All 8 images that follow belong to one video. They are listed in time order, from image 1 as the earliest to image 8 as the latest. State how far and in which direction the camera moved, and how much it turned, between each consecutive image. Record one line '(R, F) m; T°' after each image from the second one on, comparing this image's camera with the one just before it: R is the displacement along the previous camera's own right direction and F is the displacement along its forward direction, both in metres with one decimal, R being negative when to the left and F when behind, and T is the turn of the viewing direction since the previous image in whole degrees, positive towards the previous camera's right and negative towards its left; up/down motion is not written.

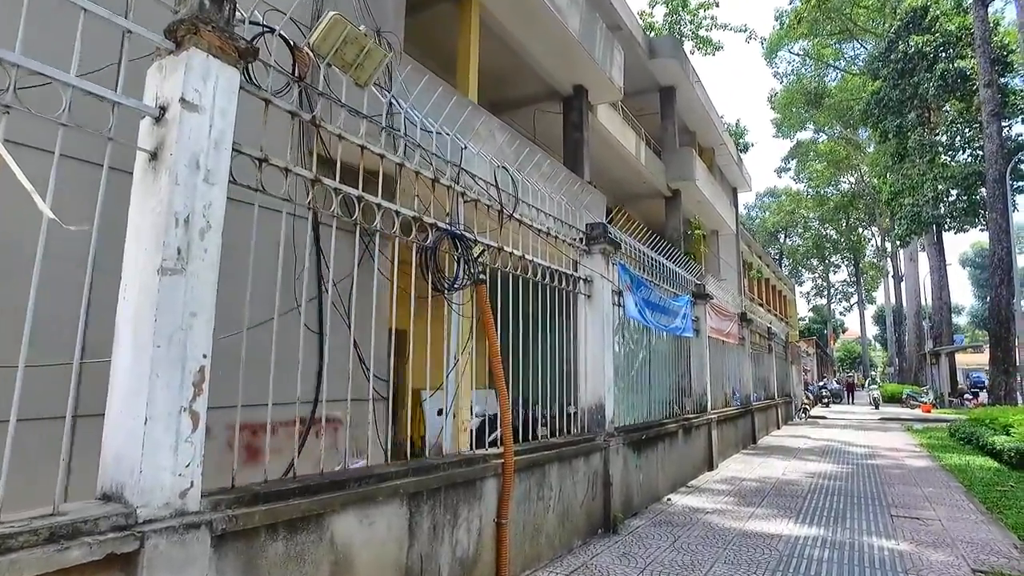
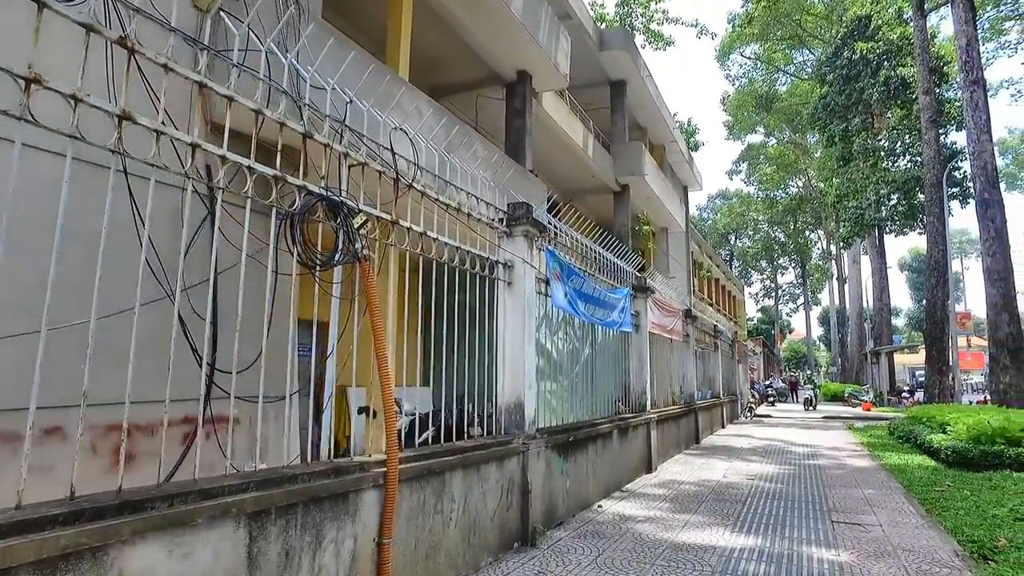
(+0.3, +0.6) m; +4°
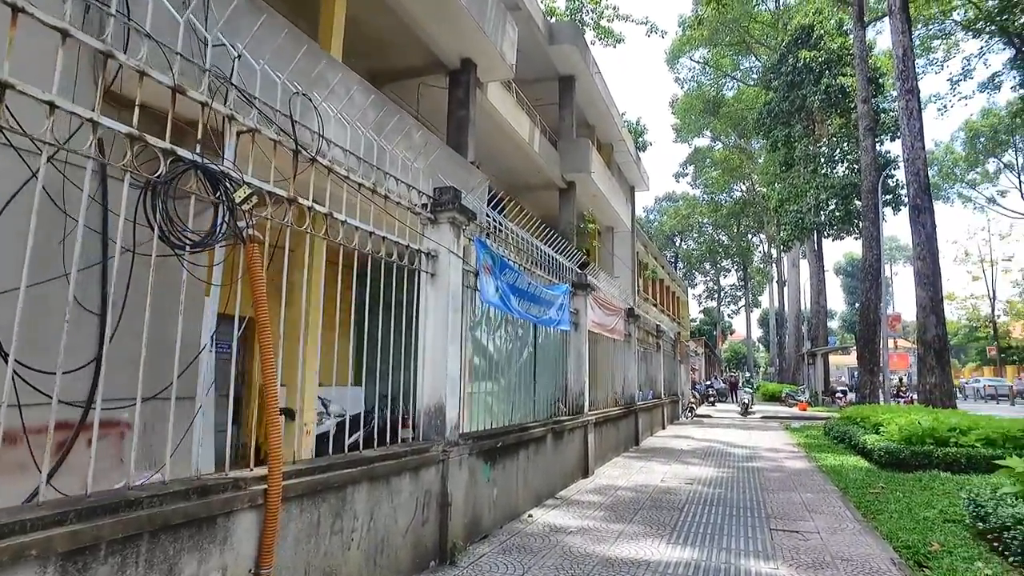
(+0.2, +0.4) m; +4°
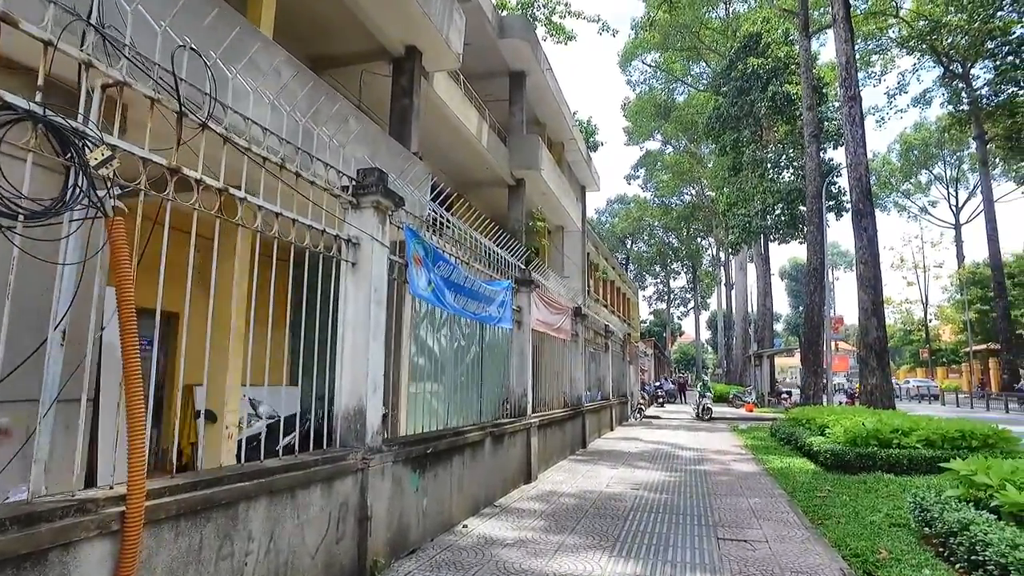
(+0.2, +0.4) m; +4°
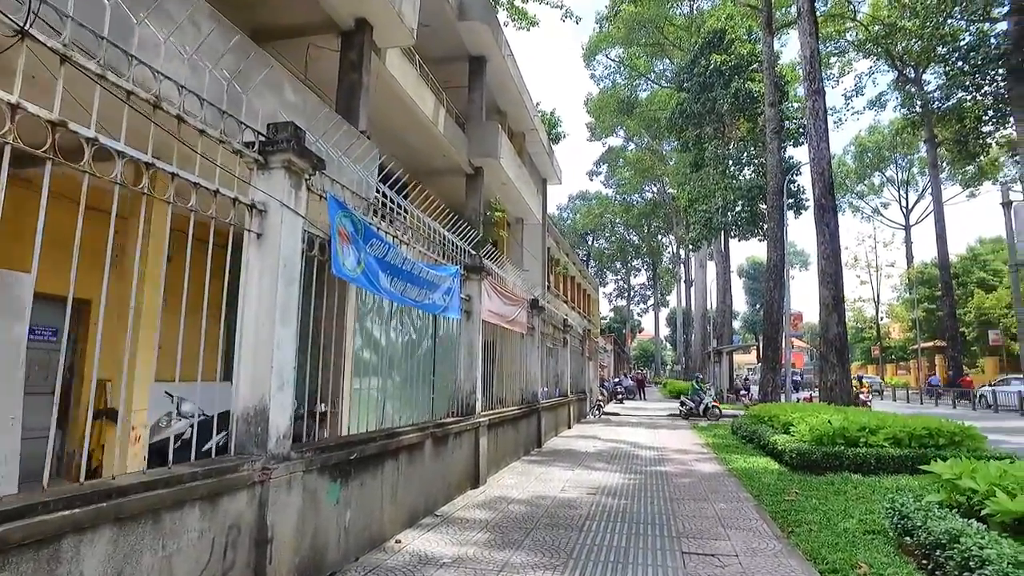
(+0.1, +0.6) m; +3°
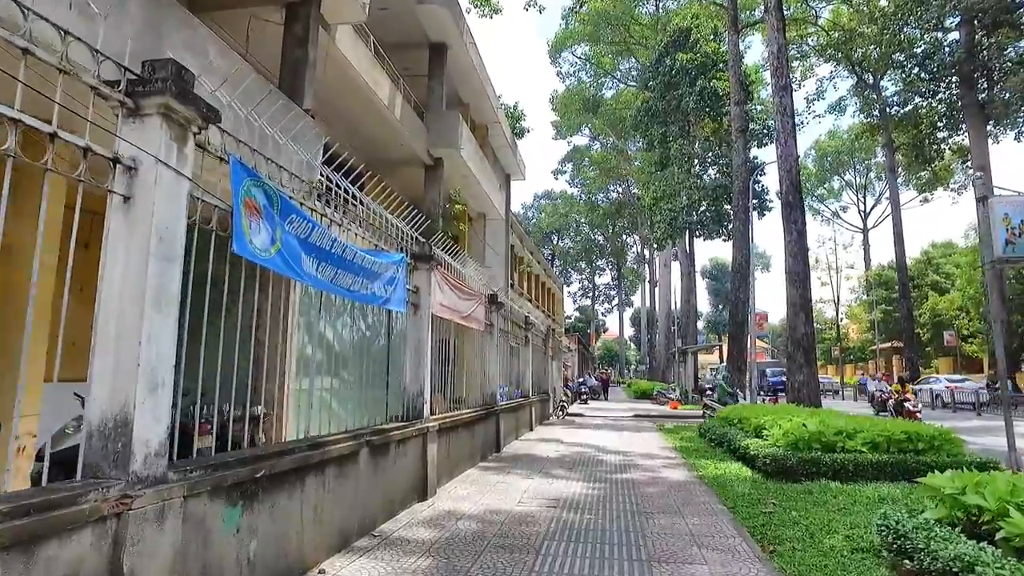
(+0.1, +0.7) m; +3°
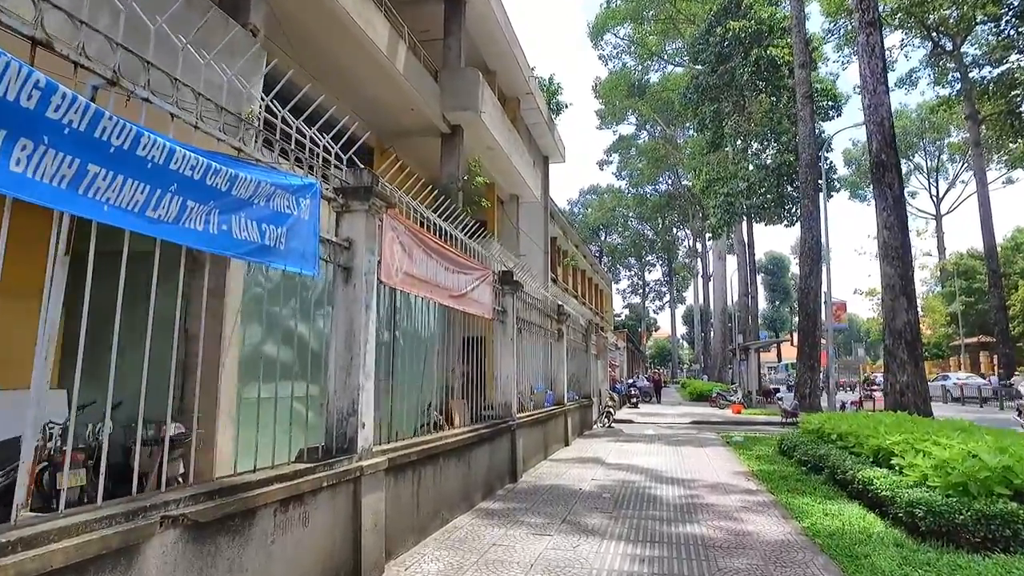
(+0.4, +2.6) m; -4°
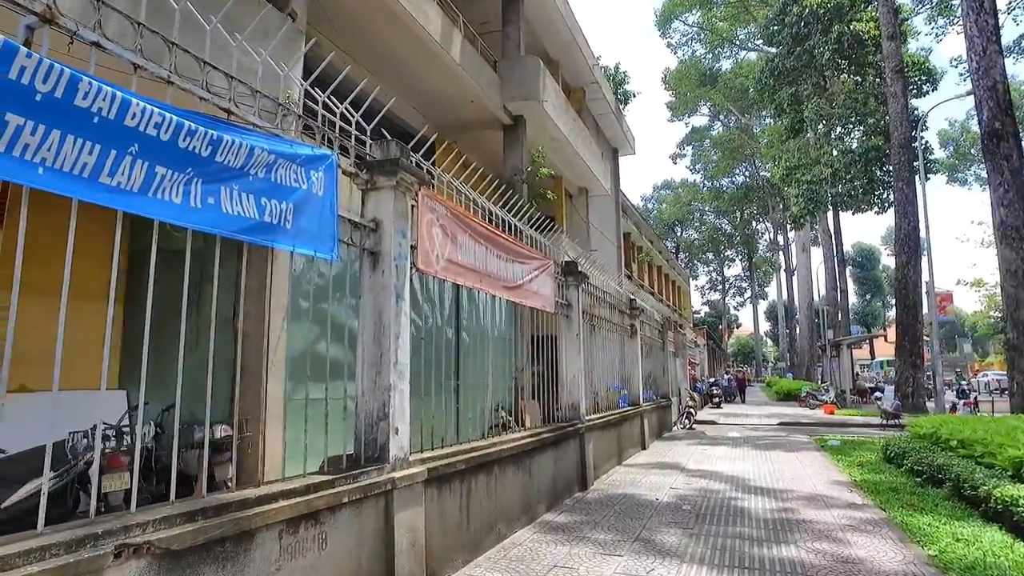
(+0.1, +0.6) m; -7°
